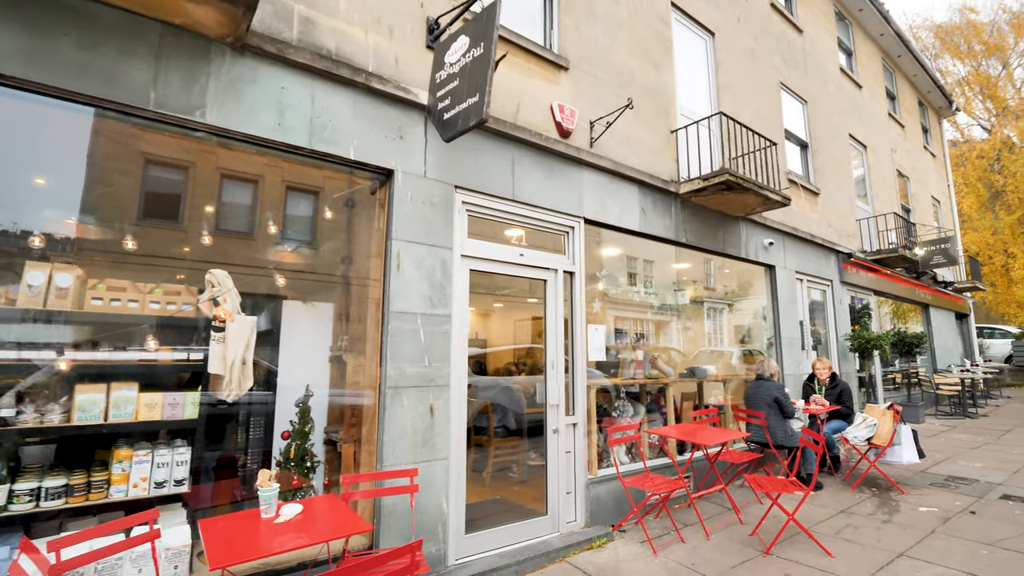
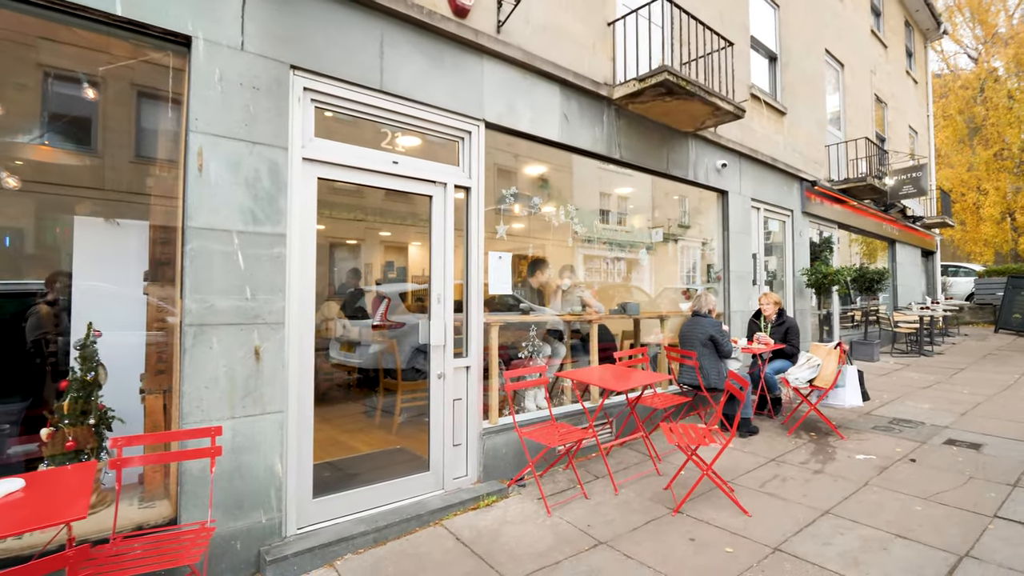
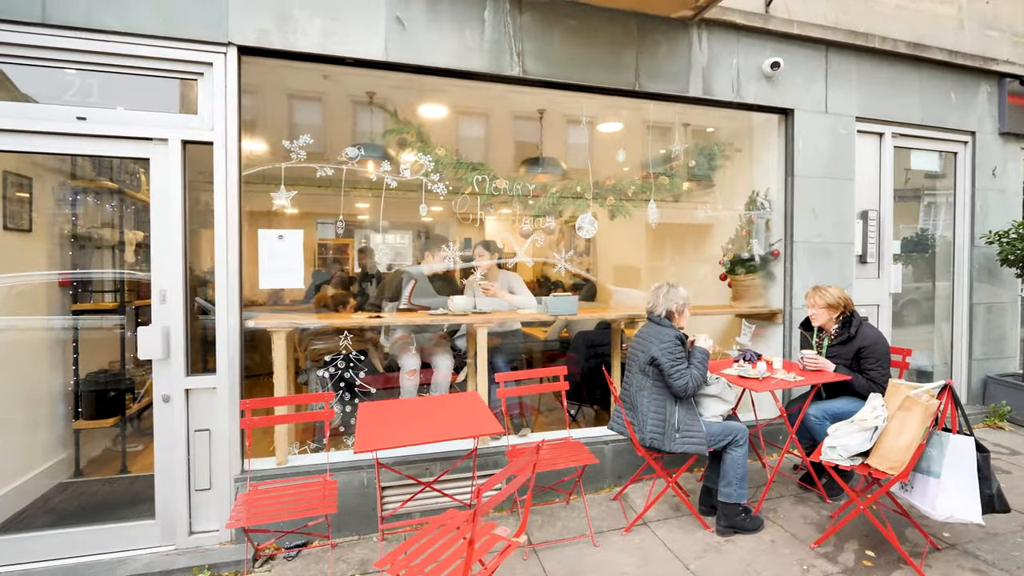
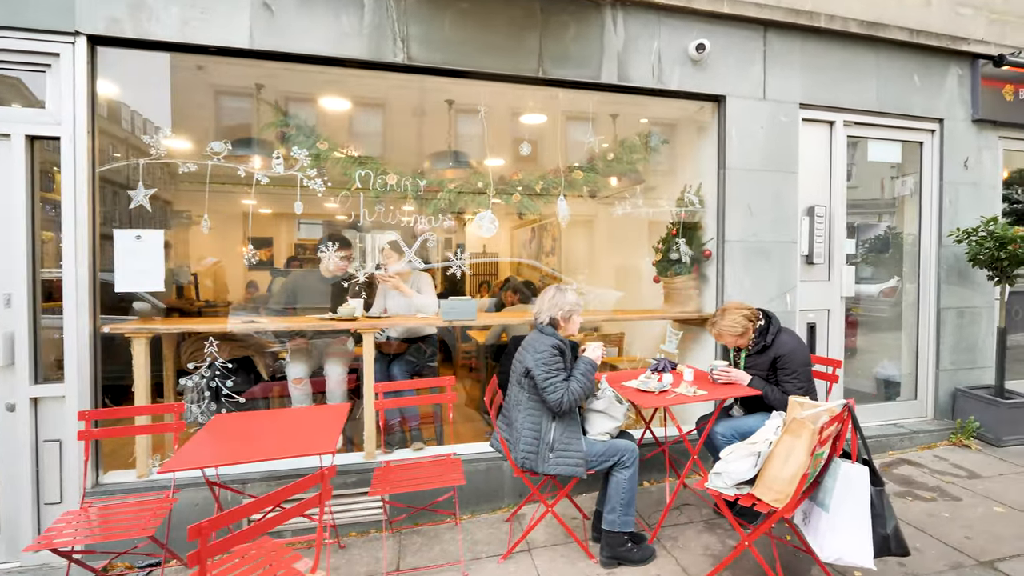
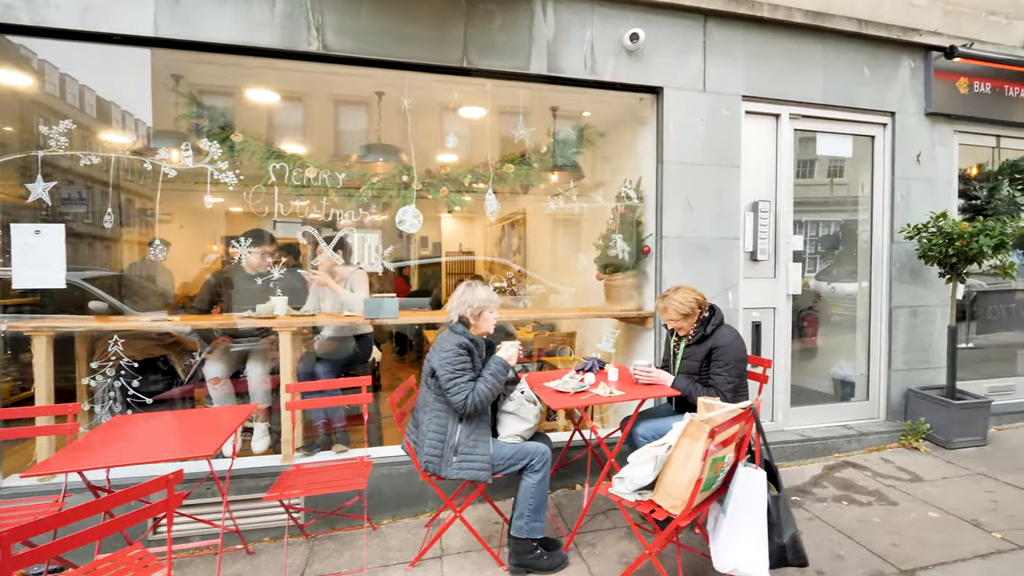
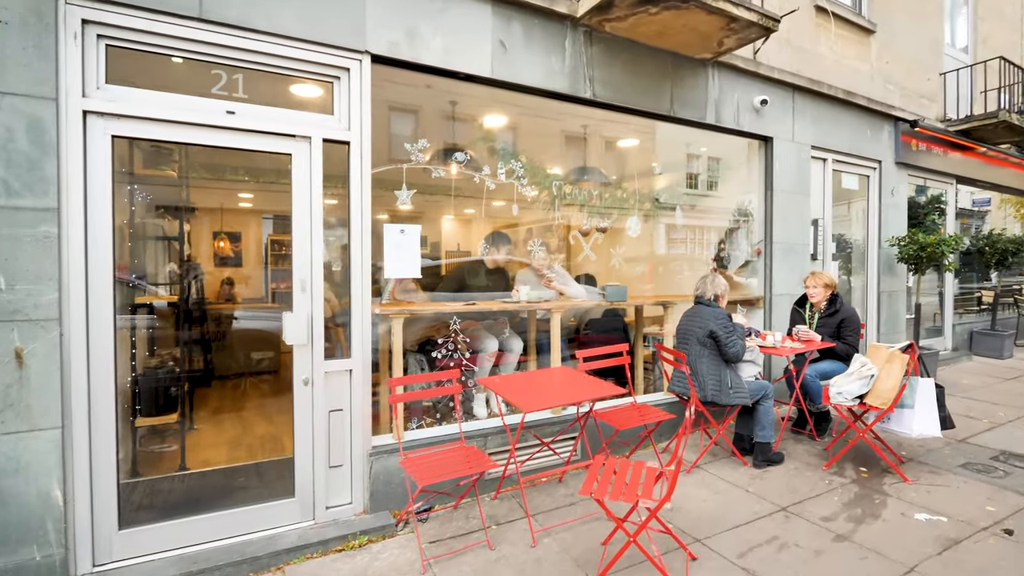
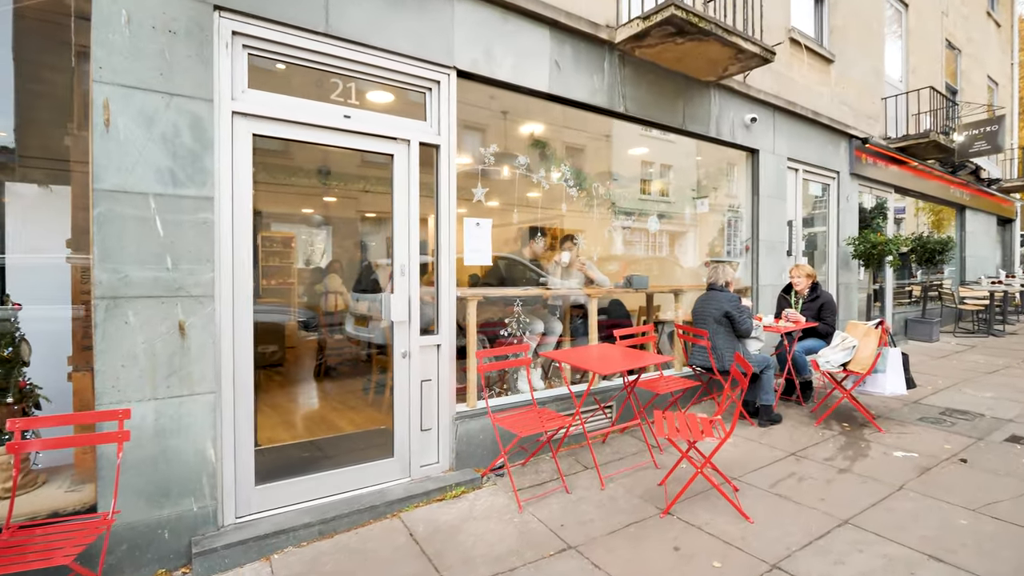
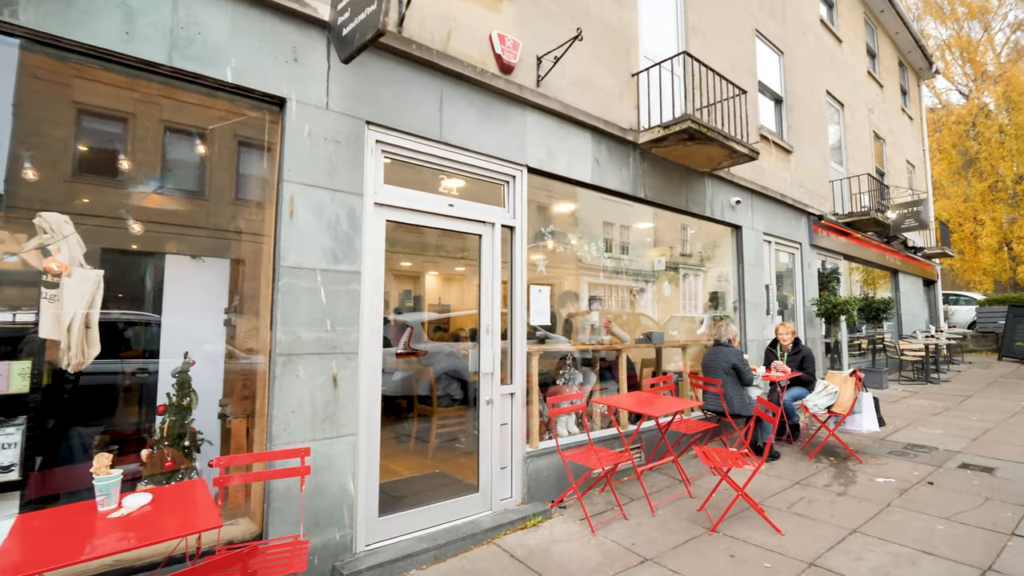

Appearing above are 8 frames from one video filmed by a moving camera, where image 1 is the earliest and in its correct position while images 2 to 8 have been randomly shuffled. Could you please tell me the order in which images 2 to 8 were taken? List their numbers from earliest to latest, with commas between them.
8, 2, 7, 6, 3, 4, 5
